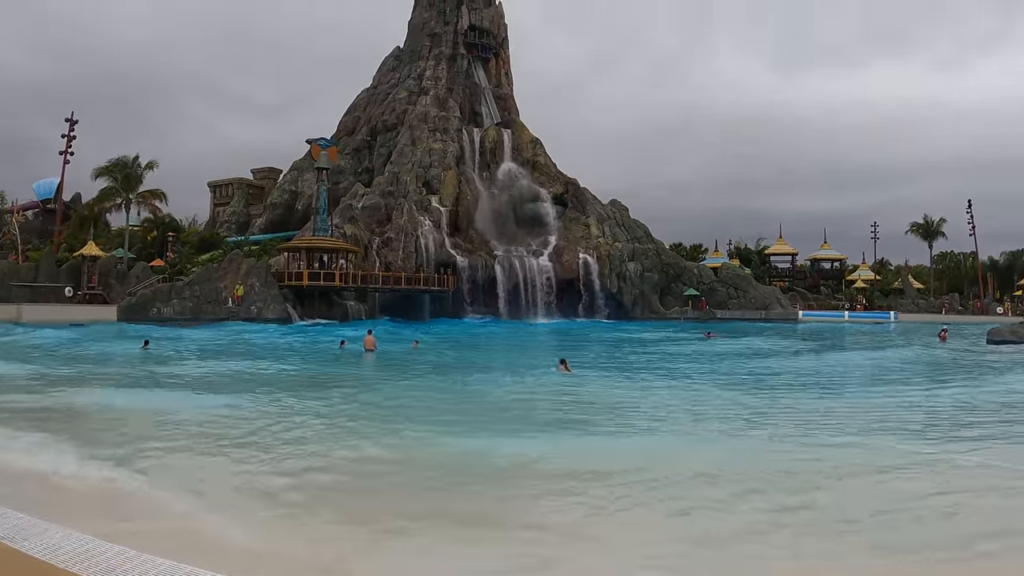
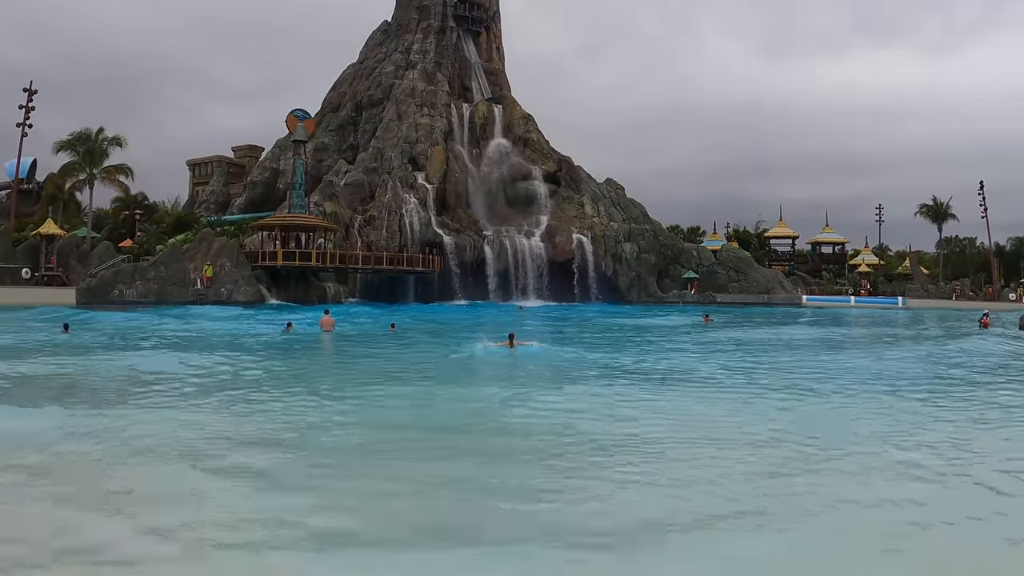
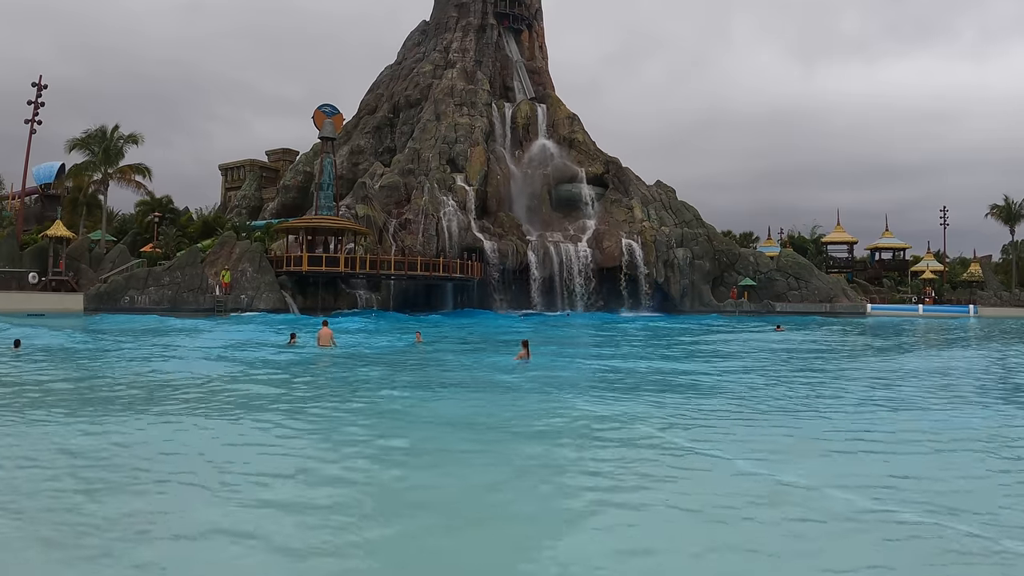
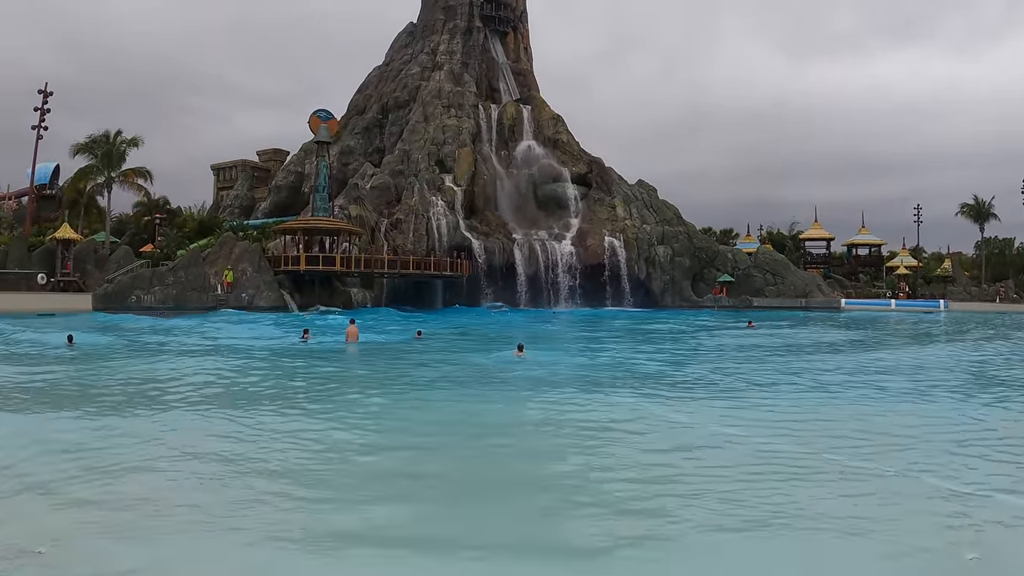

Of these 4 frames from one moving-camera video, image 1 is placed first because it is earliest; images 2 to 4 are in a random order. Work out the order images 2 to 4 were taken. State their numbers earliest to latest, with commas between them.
2, 4, 3
